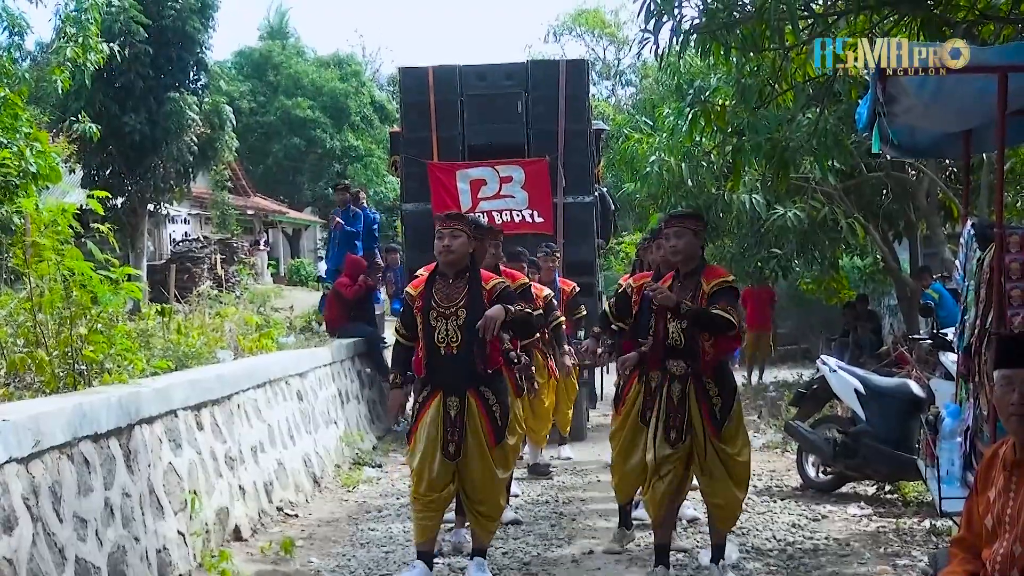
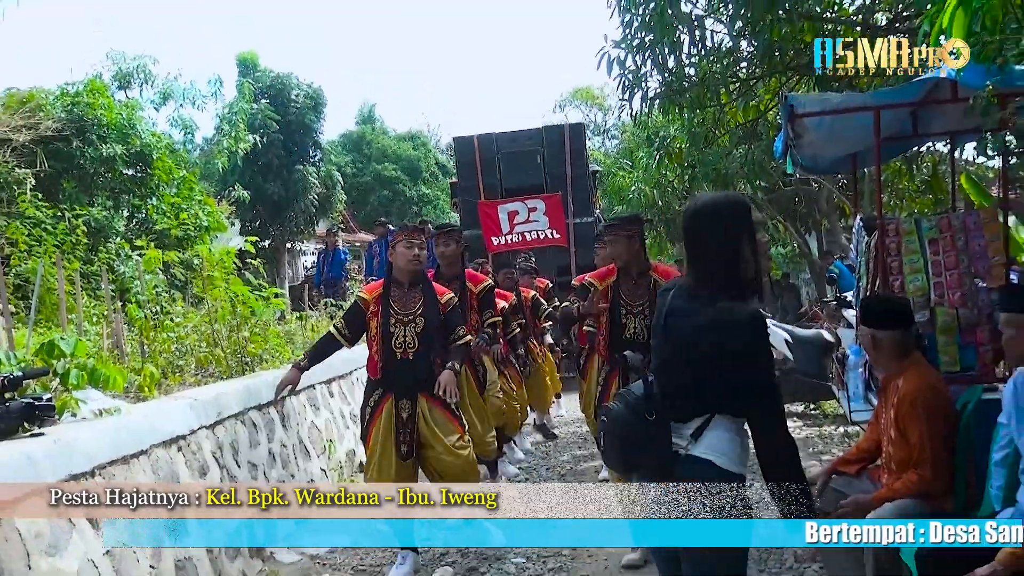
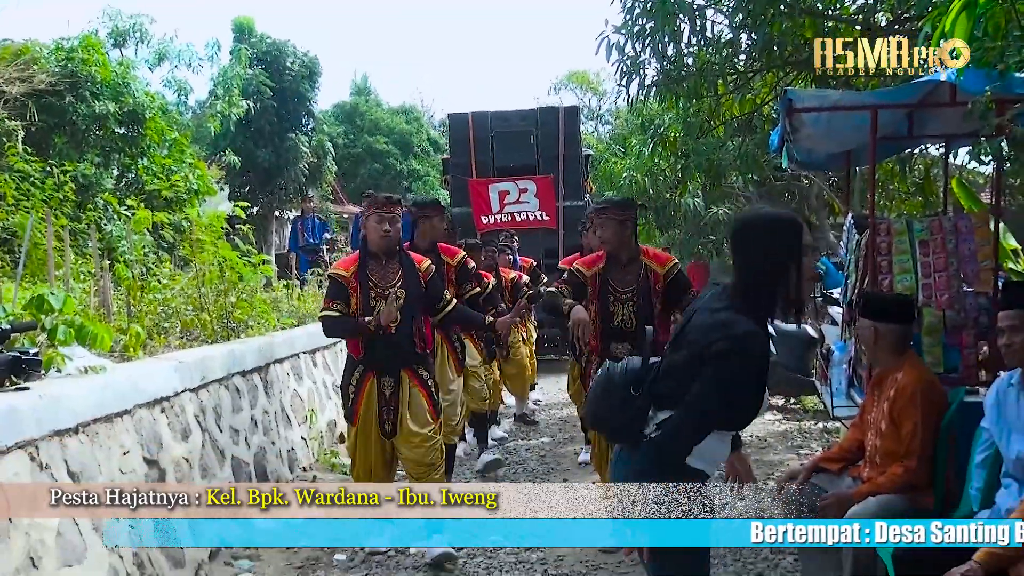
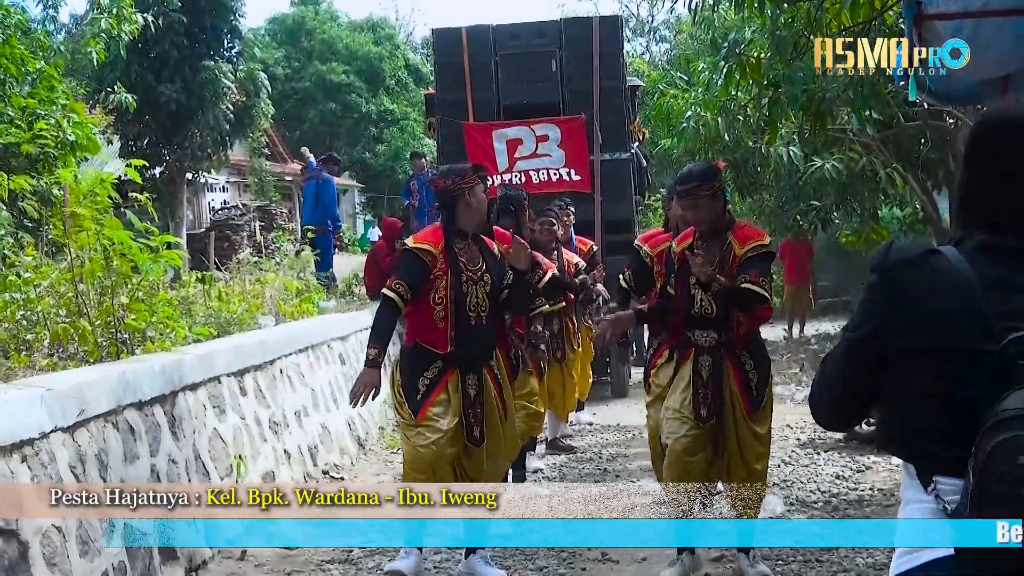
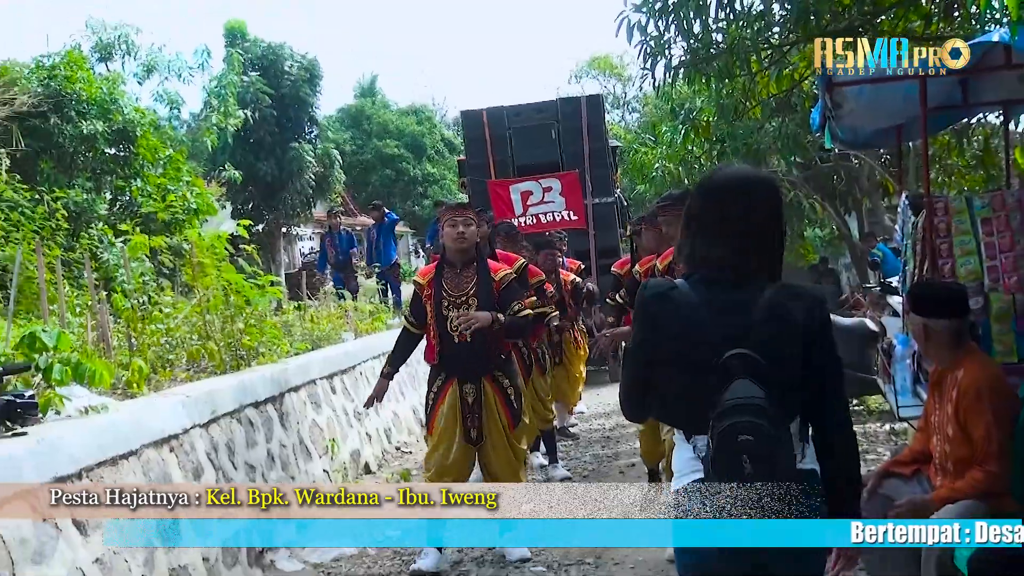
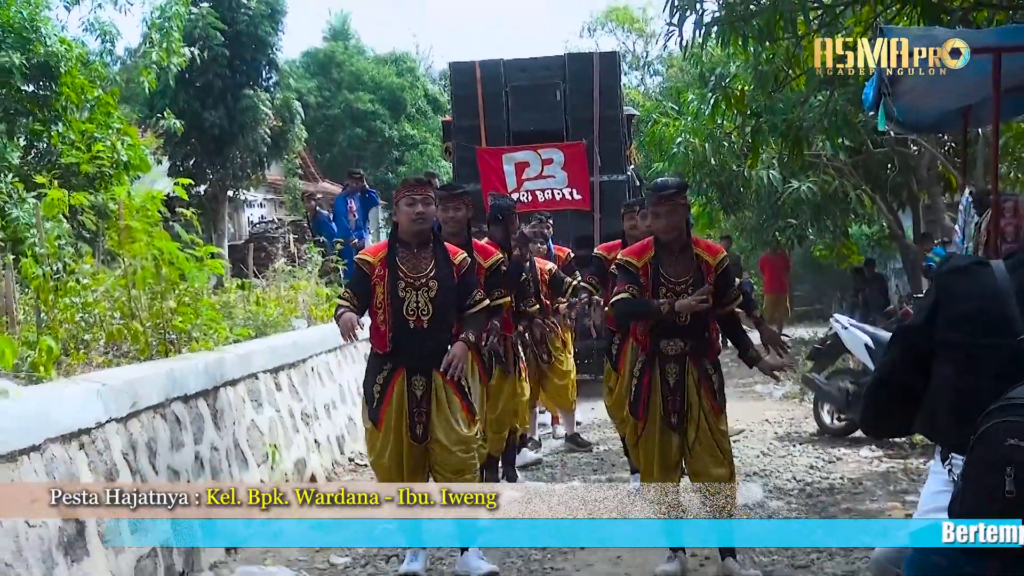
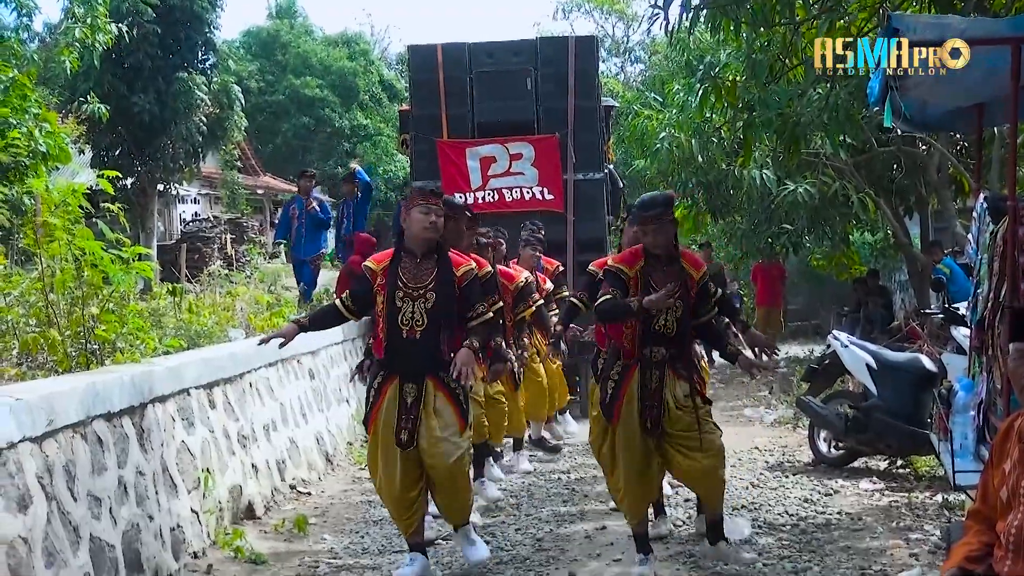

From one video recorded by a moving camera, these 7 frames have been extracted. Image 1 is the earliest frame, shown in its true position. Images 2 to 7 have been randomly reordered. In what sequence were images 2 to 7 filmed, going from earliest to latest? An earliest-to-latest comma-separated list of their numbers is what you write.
7, 4, 6, 5, 2, 3
